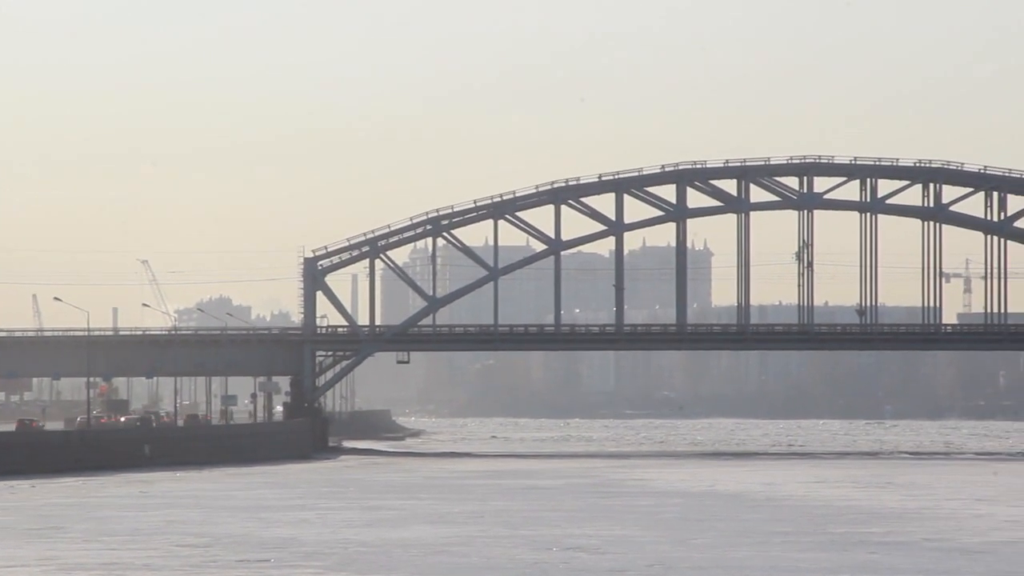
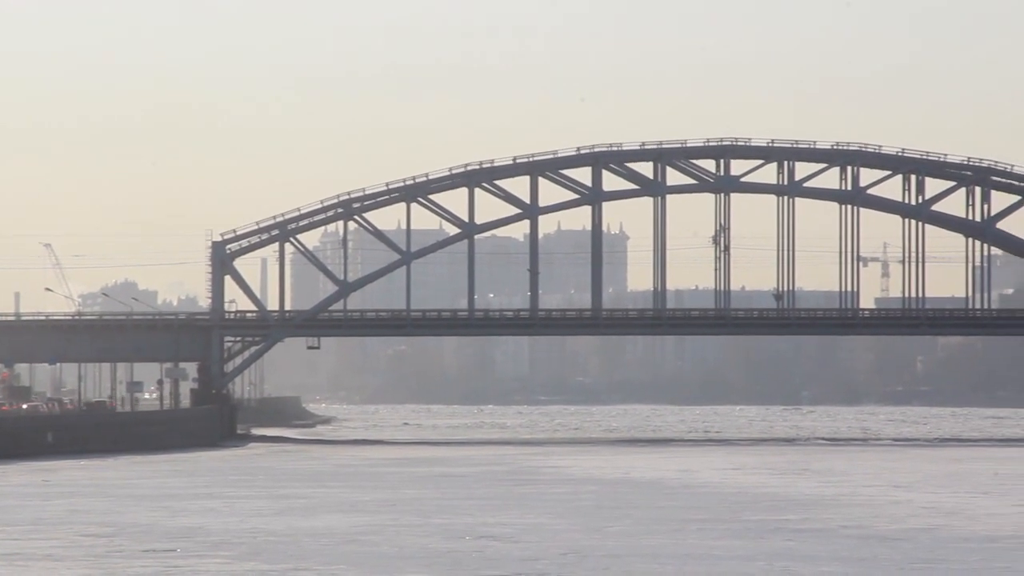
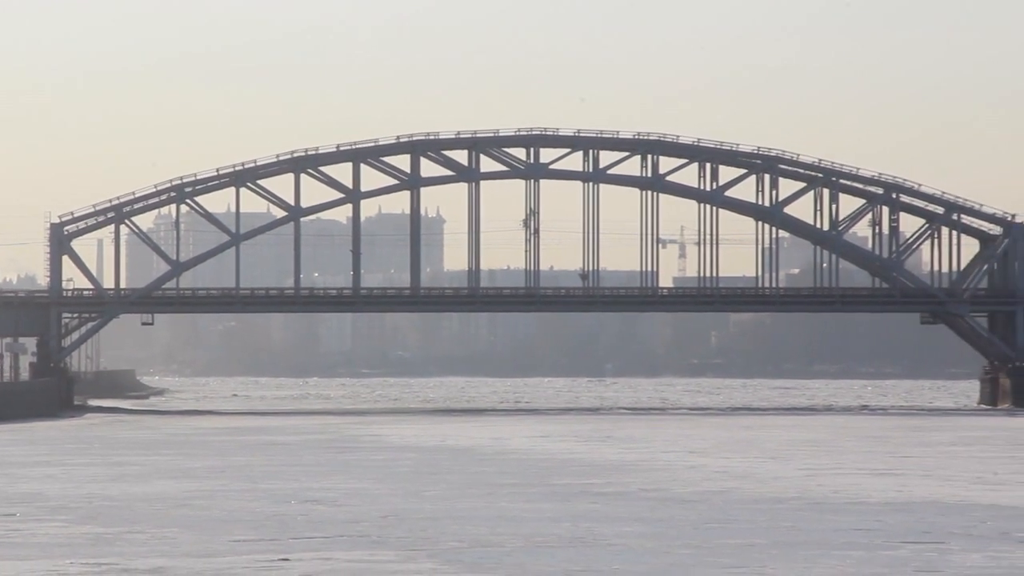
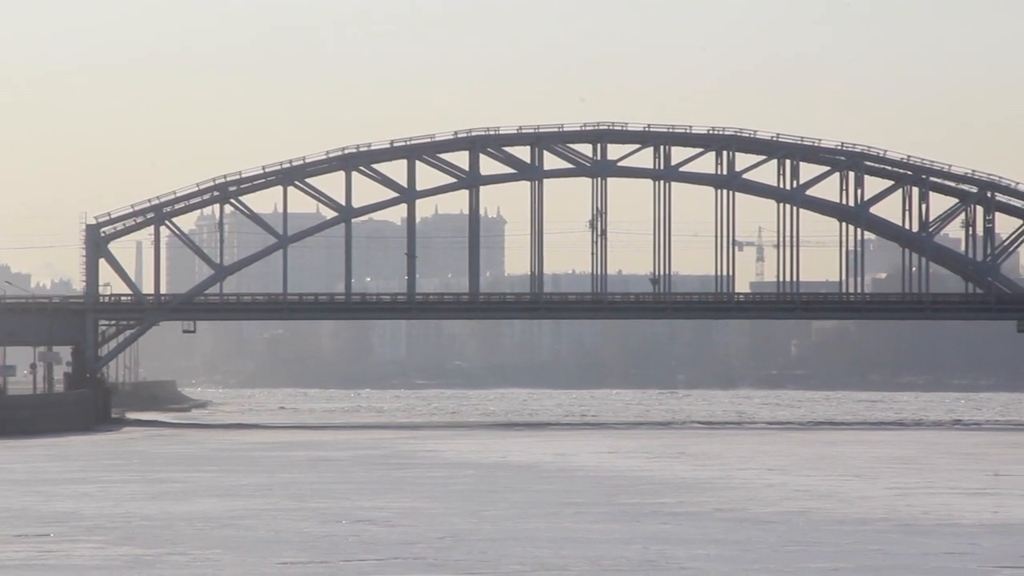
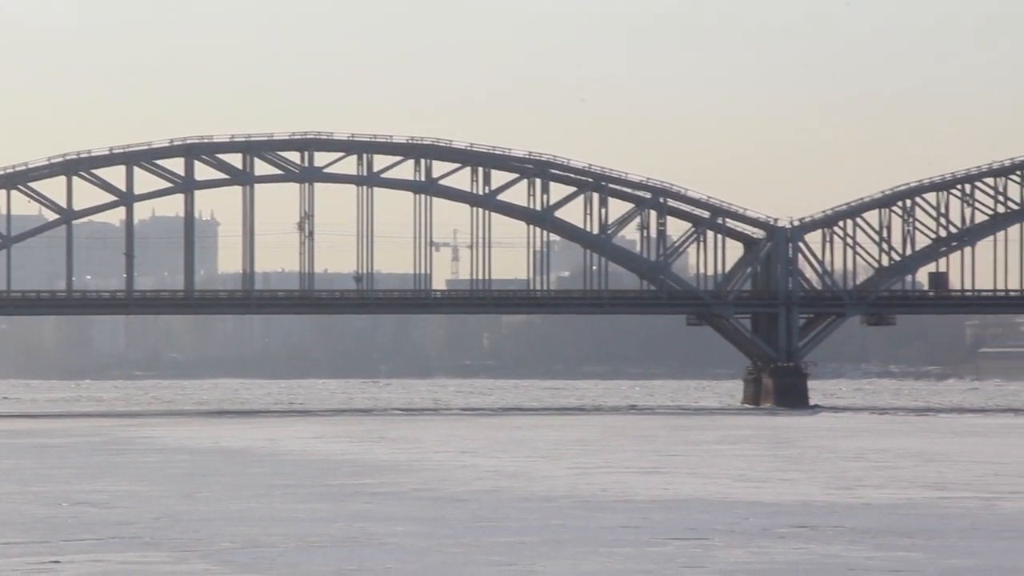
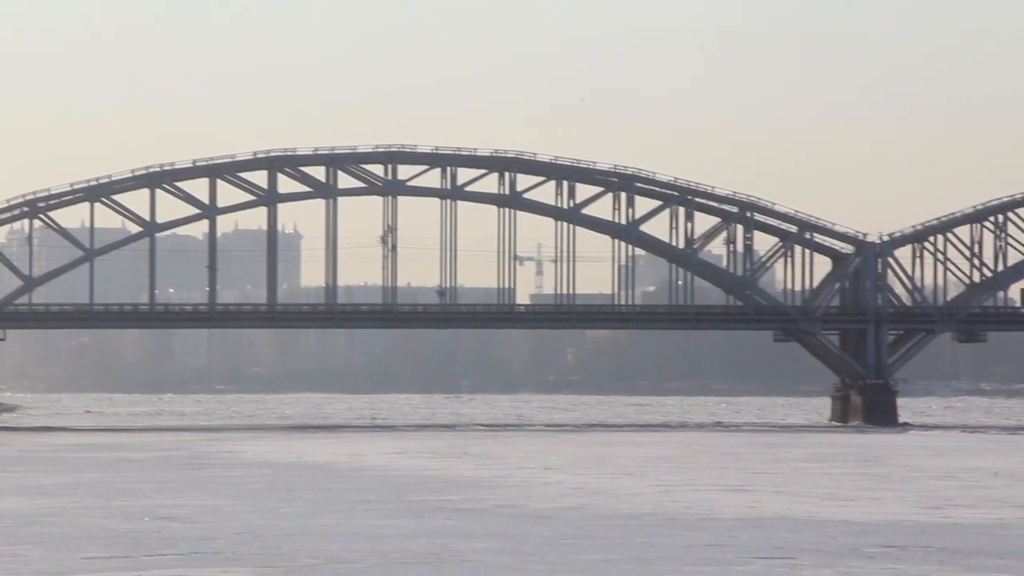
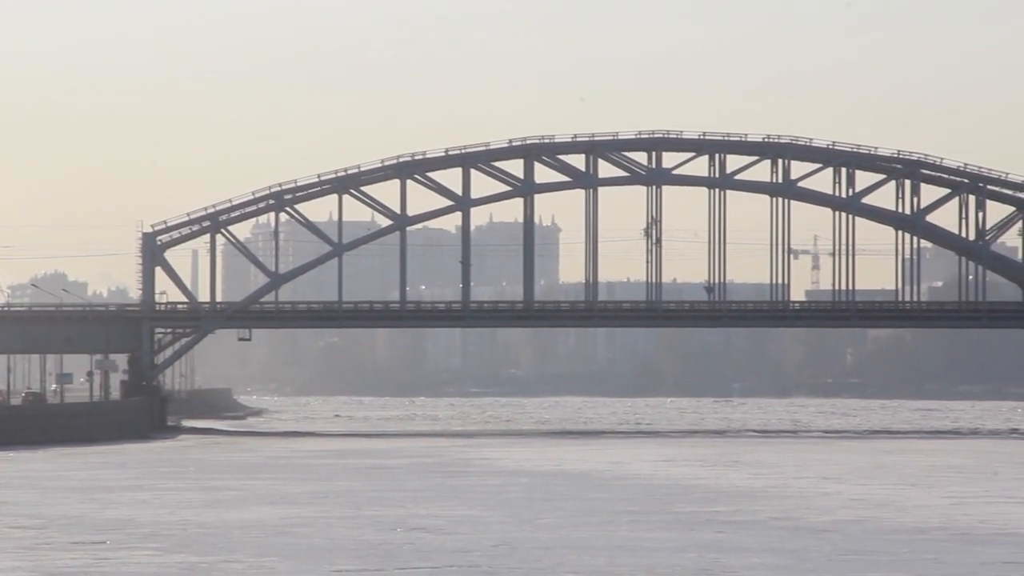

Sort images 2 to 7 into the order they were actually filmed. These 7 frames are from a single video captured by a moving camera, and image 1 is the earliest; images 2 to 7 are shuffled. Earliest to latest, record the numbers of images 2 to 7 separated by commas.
2, 7, 4, 3, 6, 5
